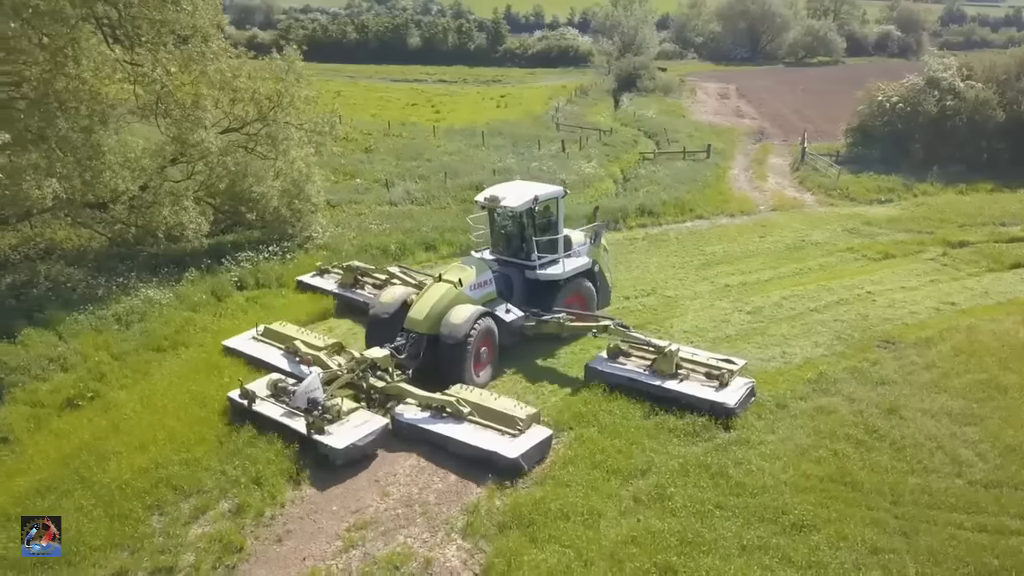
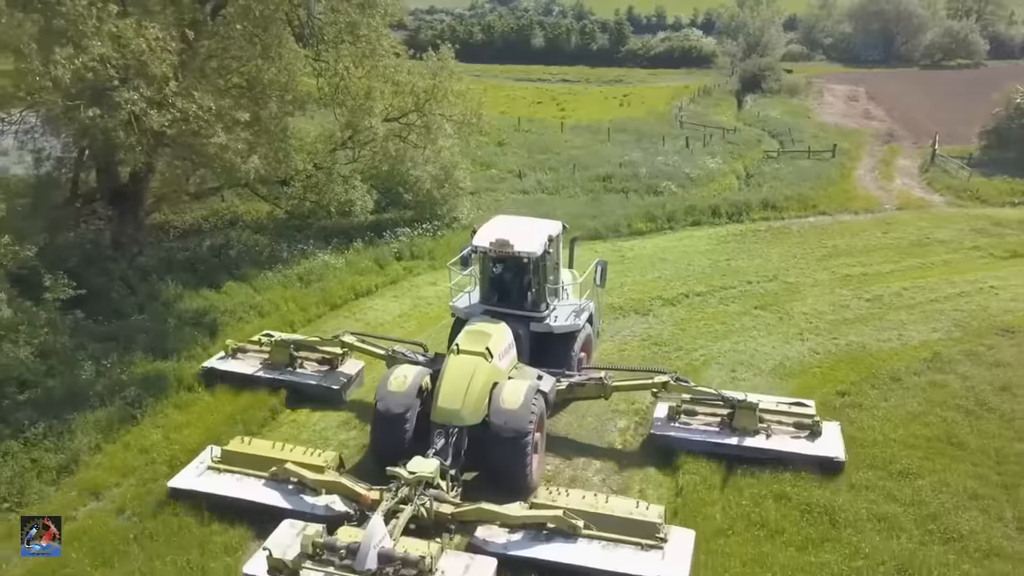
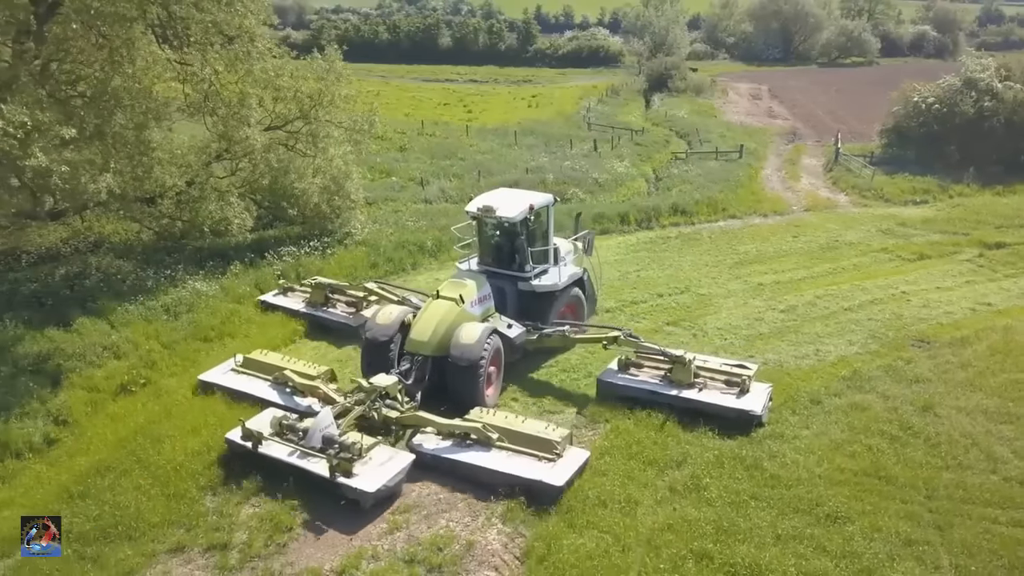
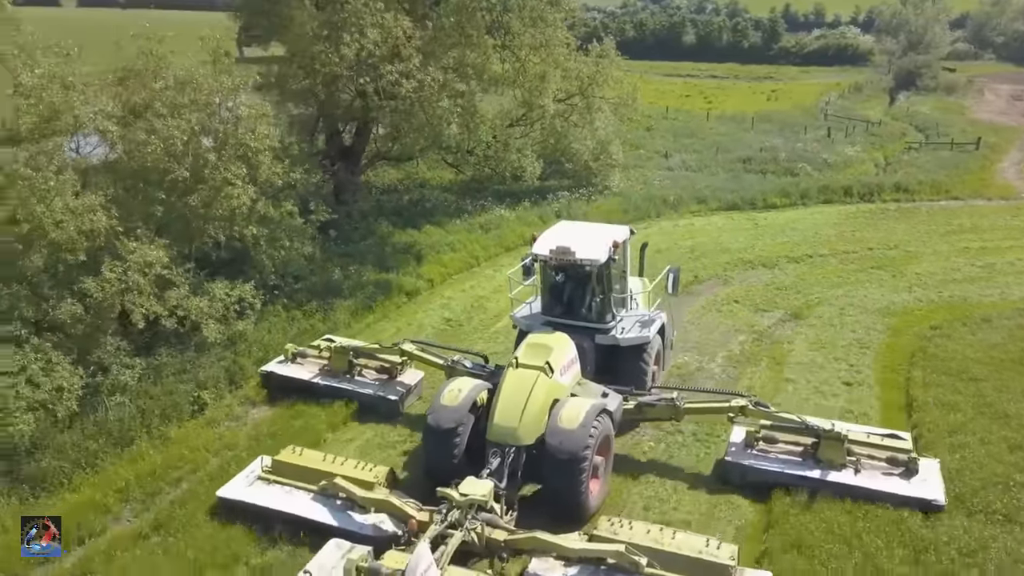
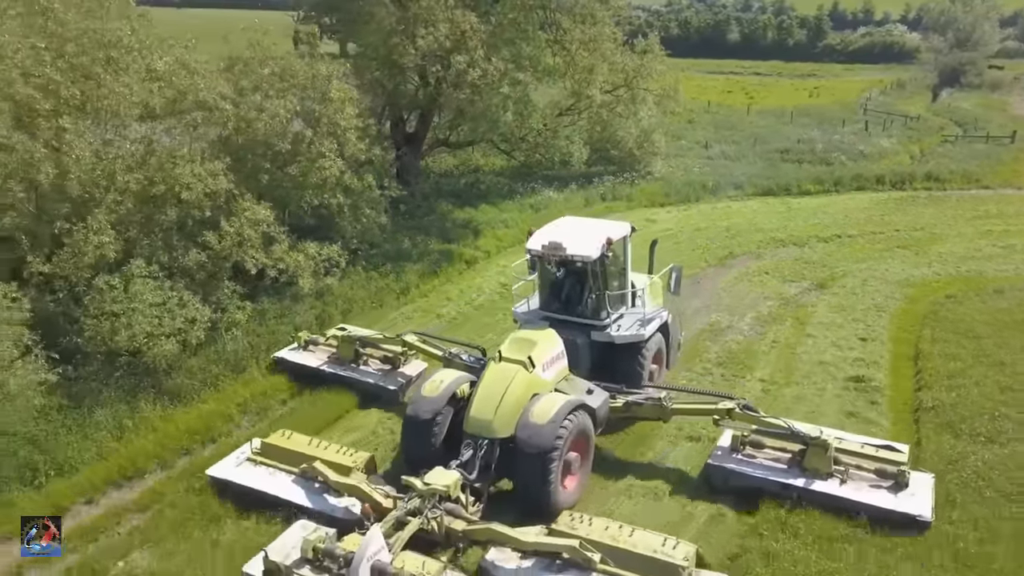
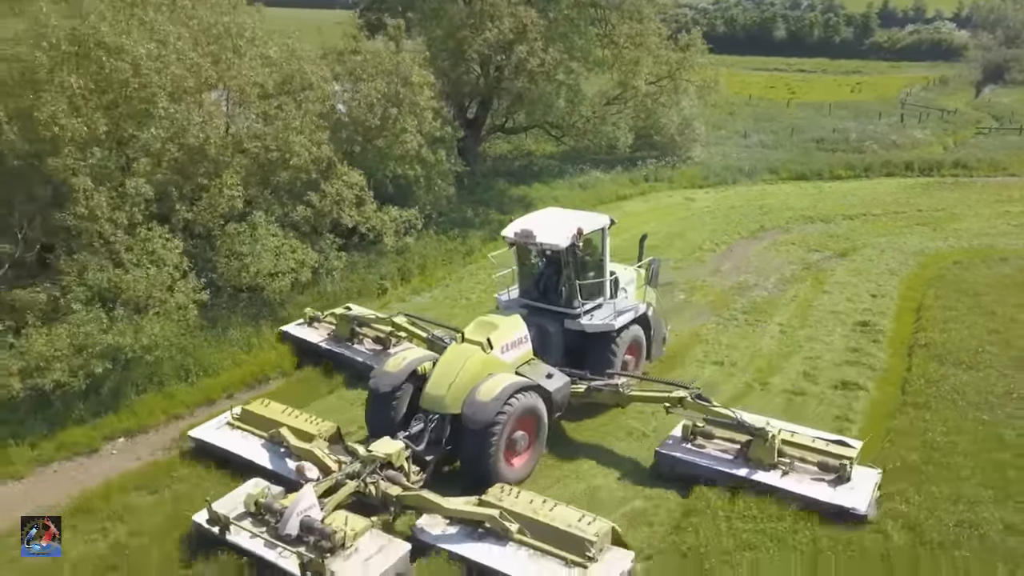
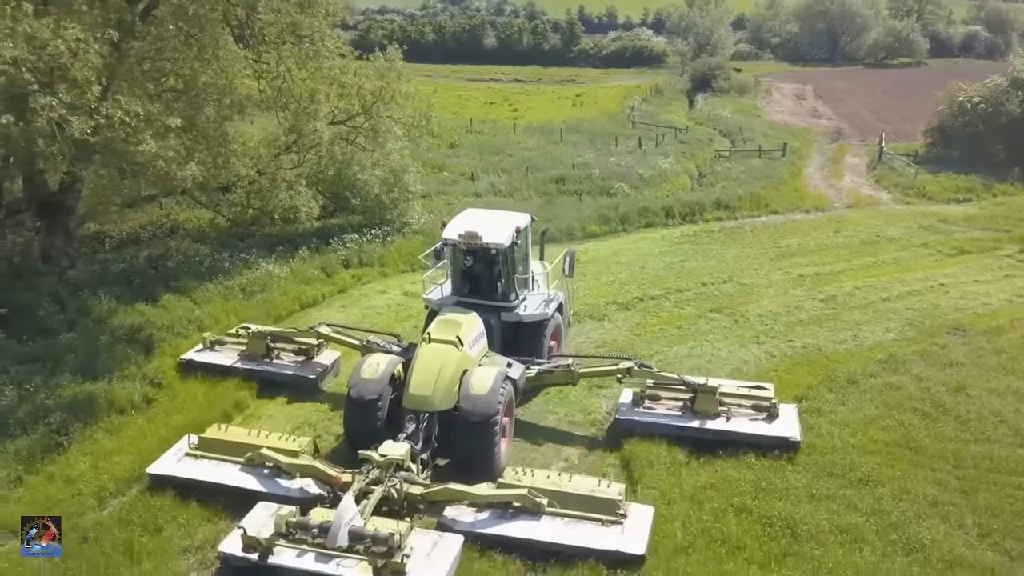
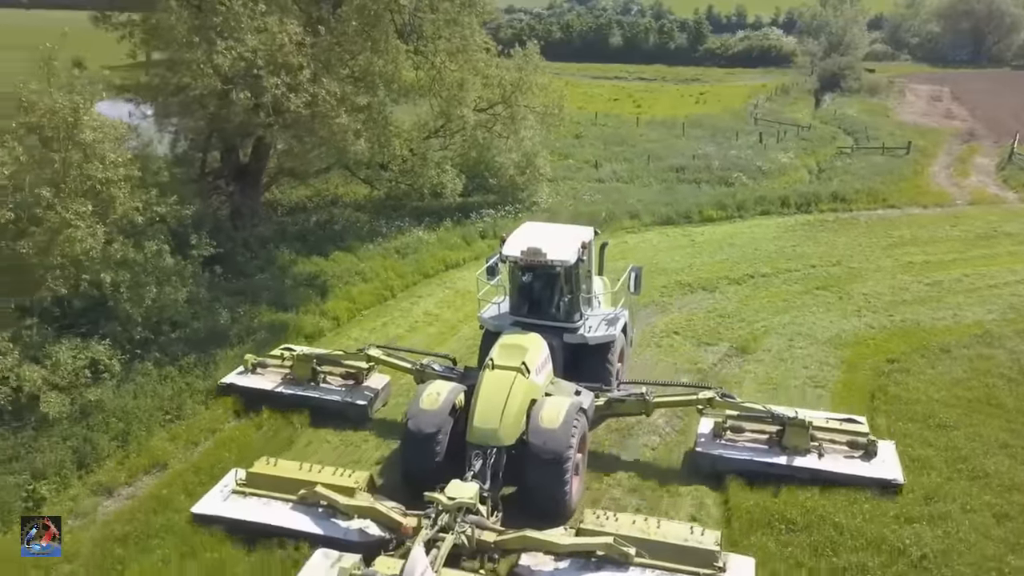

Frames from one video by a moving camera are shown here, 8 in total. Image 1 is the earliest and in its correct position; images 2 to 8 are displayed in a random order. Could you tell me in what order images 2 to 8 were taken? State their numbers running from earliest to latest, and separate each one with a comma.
3, 7, 2, 8, 4, 5, 6
